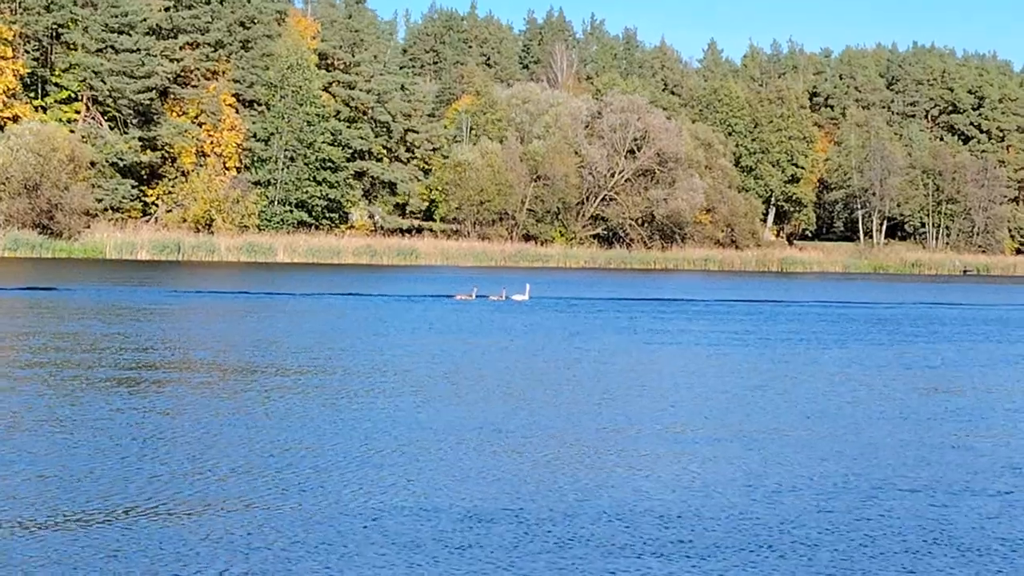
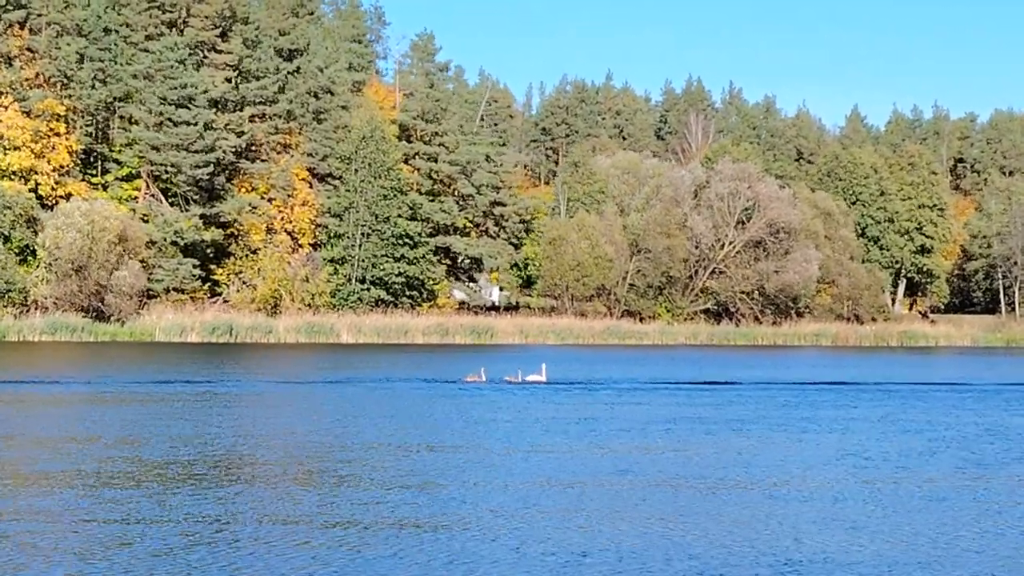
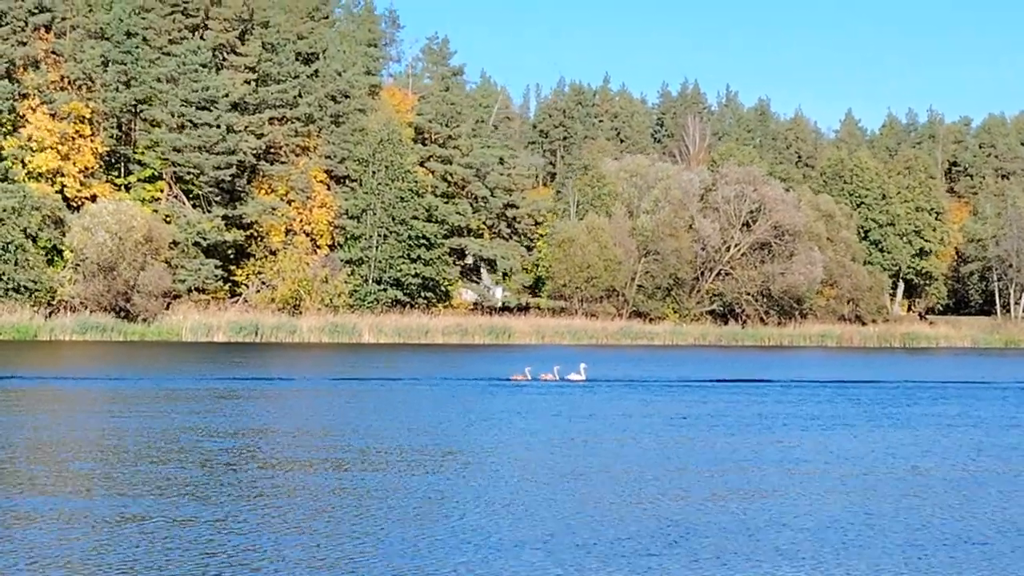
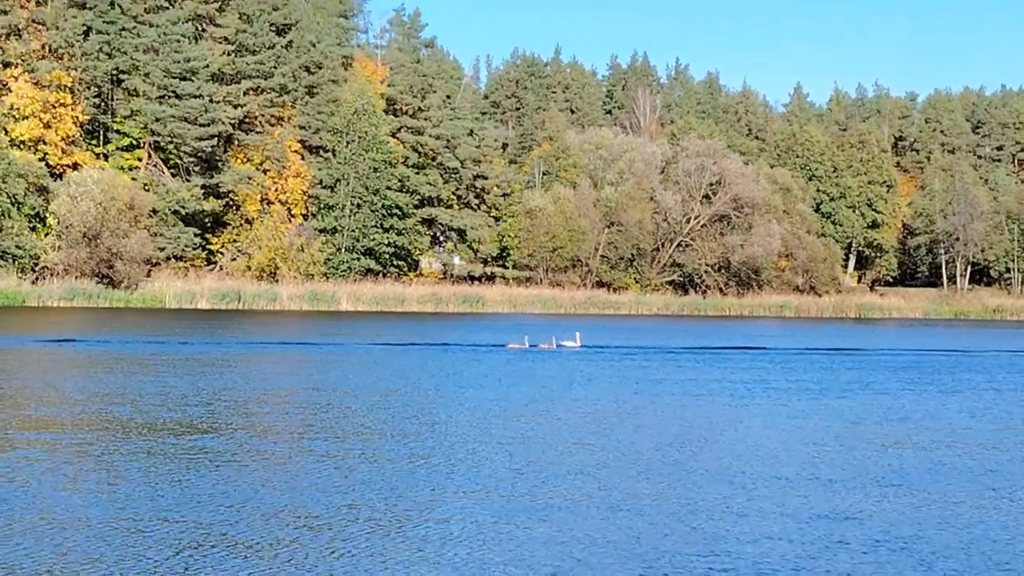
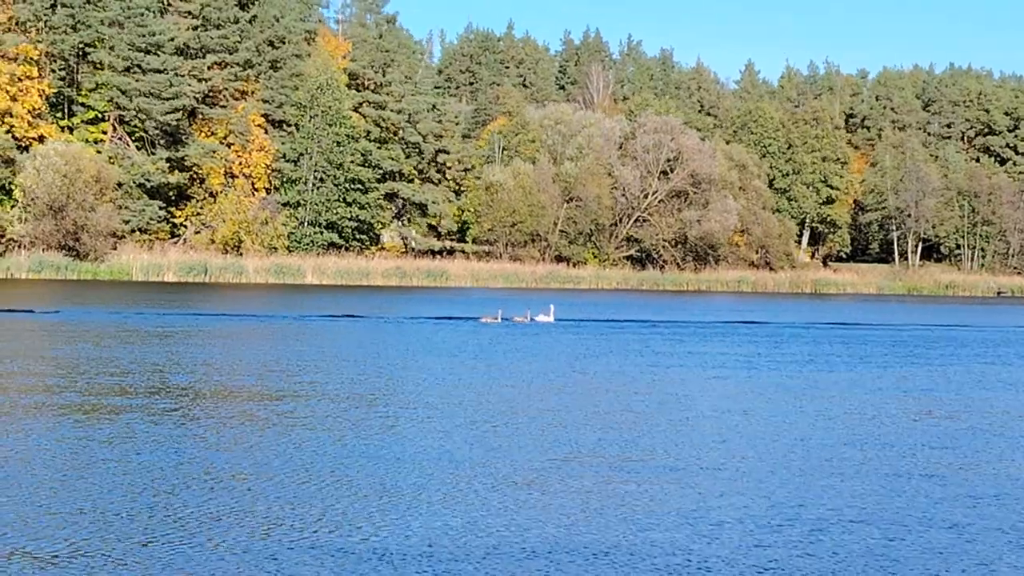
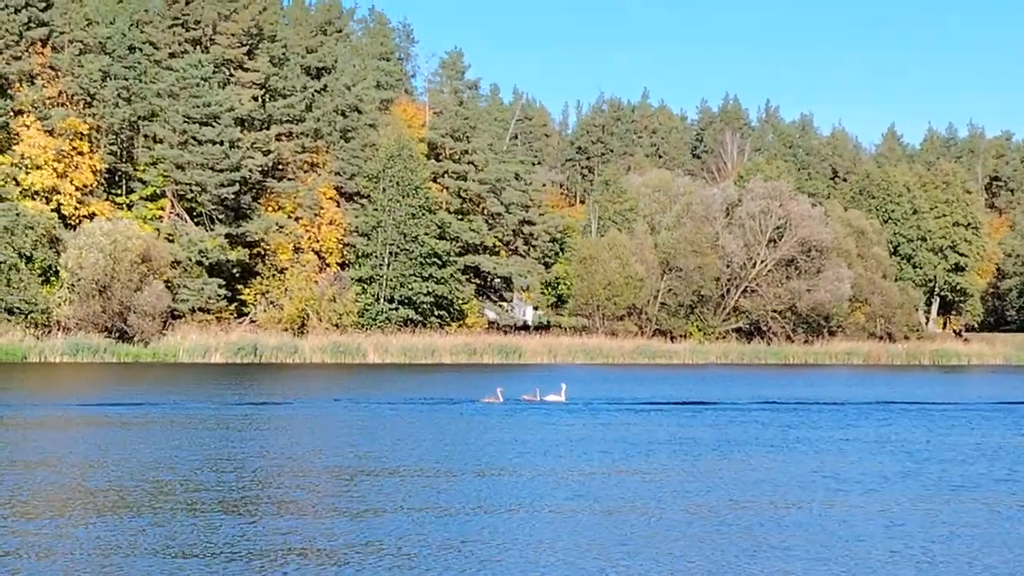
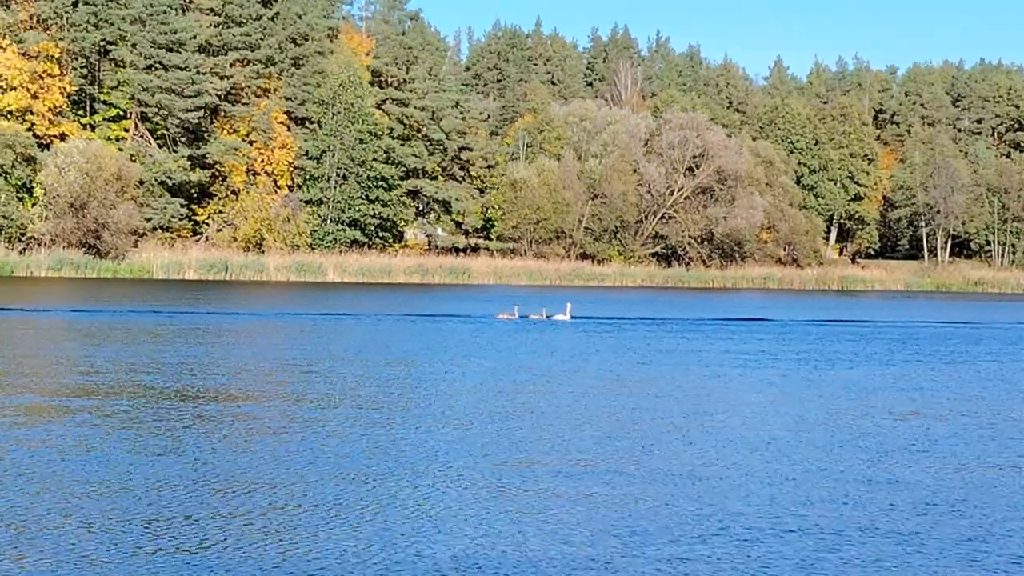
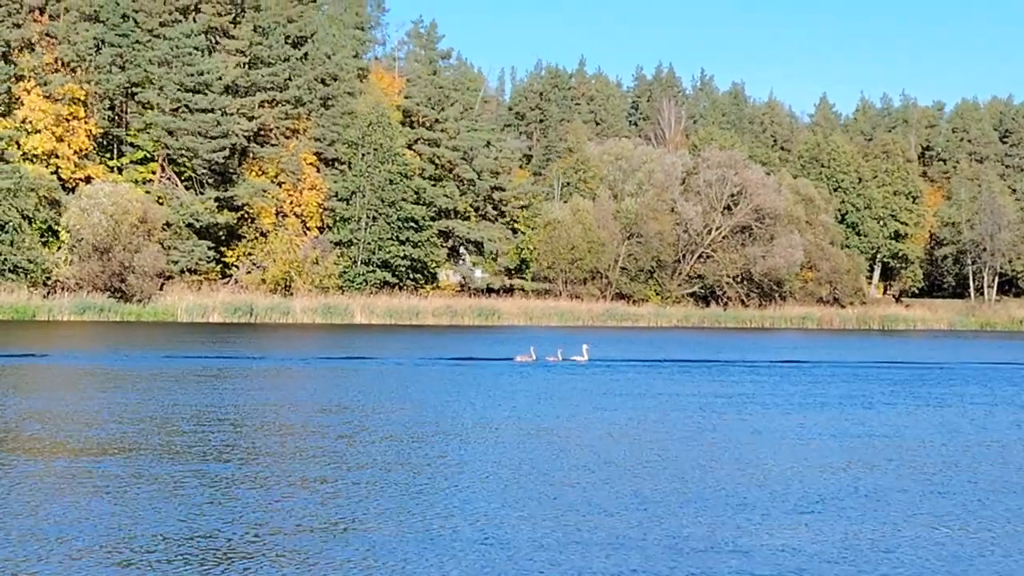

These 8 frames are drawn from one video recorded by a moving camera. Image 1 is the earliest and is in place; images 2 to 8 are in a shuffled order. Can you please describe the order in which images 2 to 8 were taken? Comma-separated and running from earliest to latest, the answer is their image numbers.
5, 7, 4, 8, 3, 2, 6
